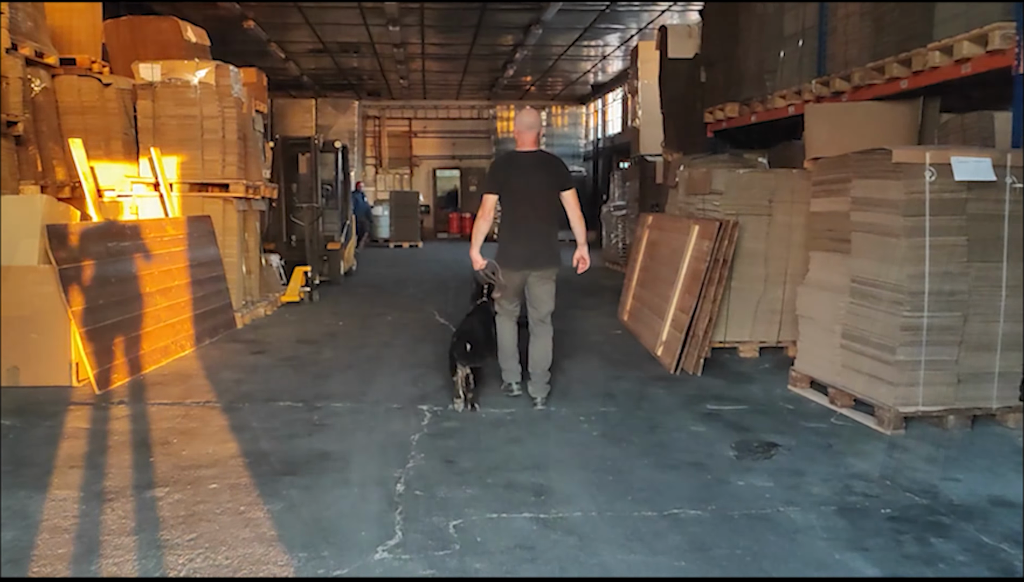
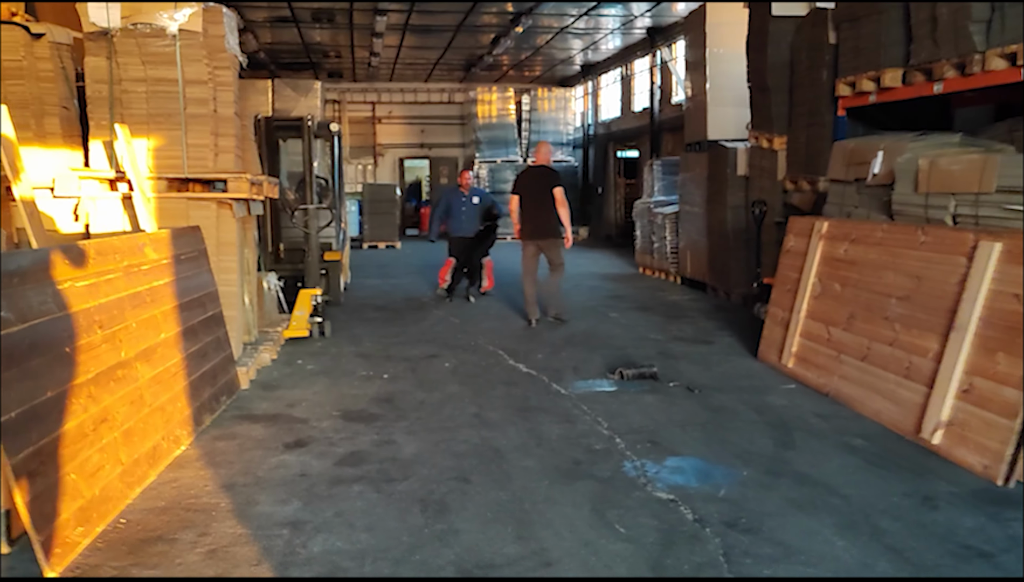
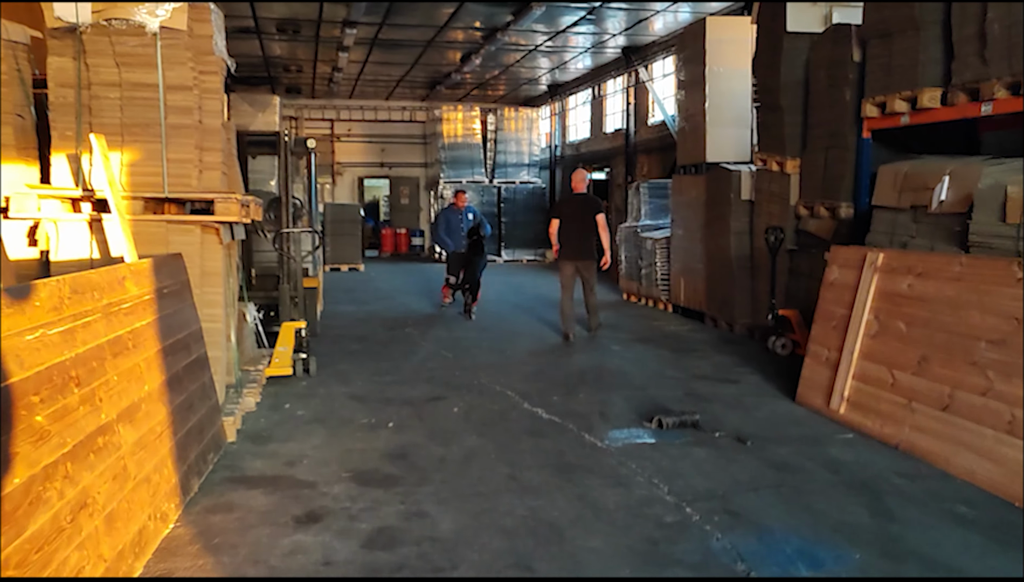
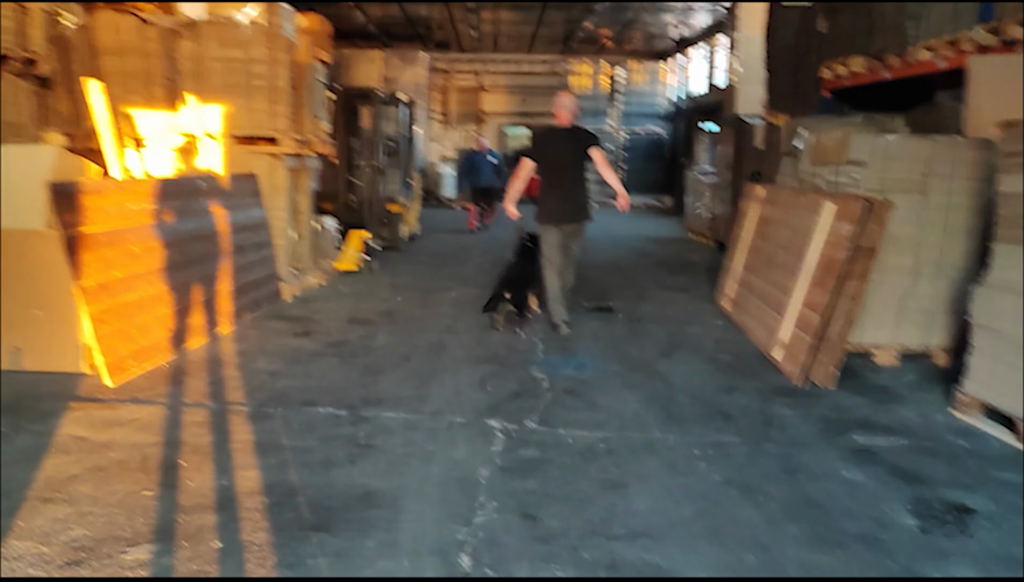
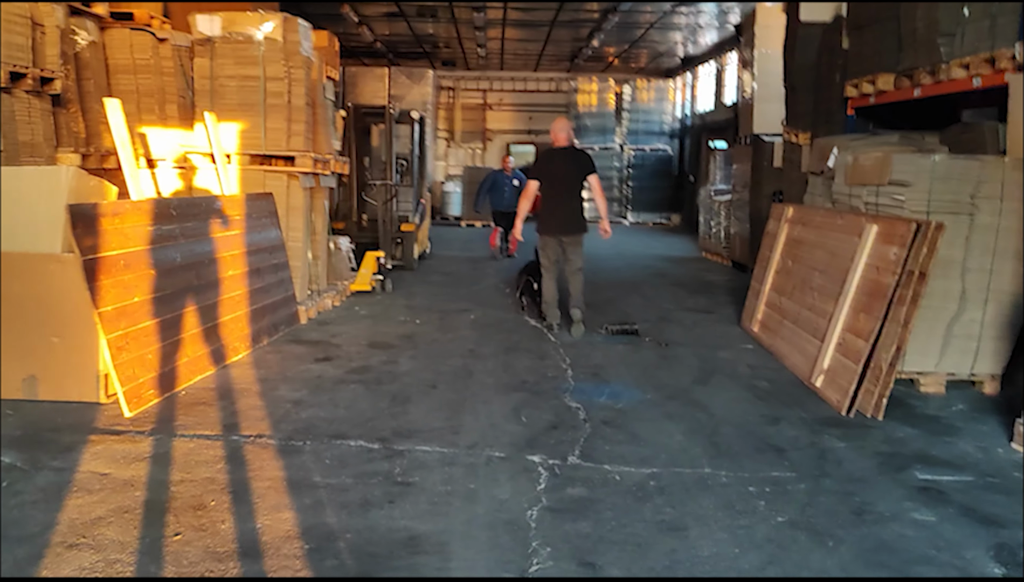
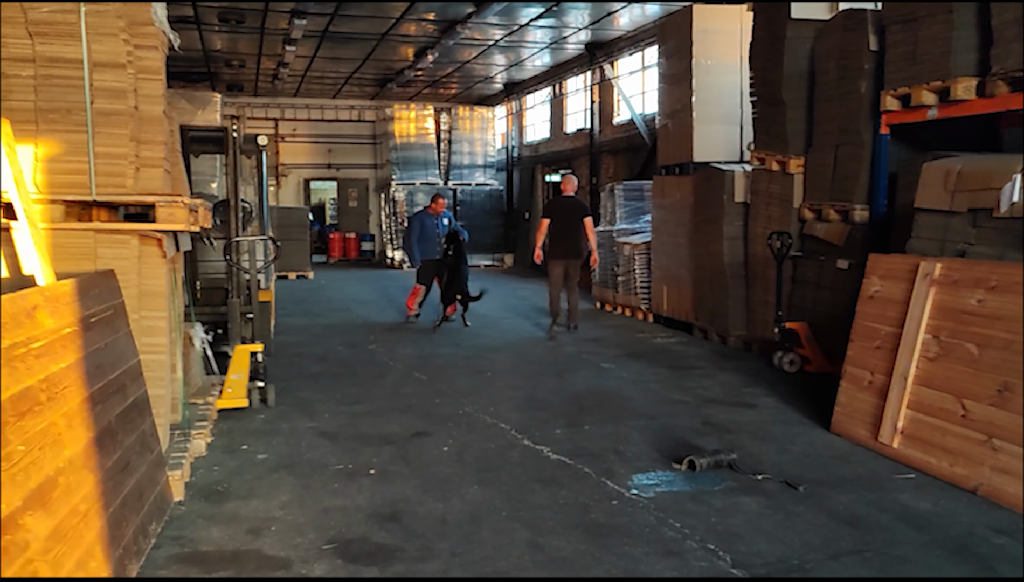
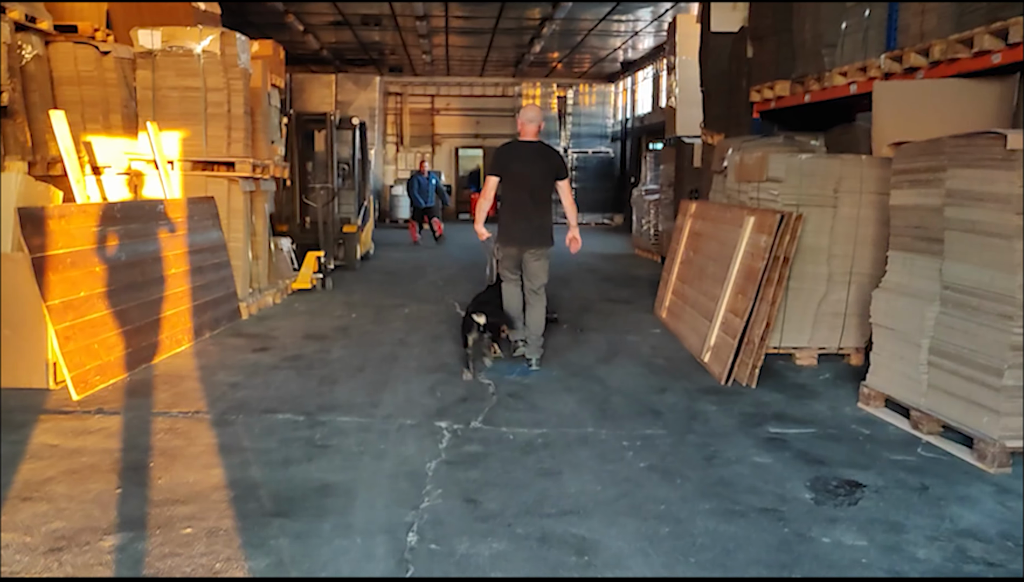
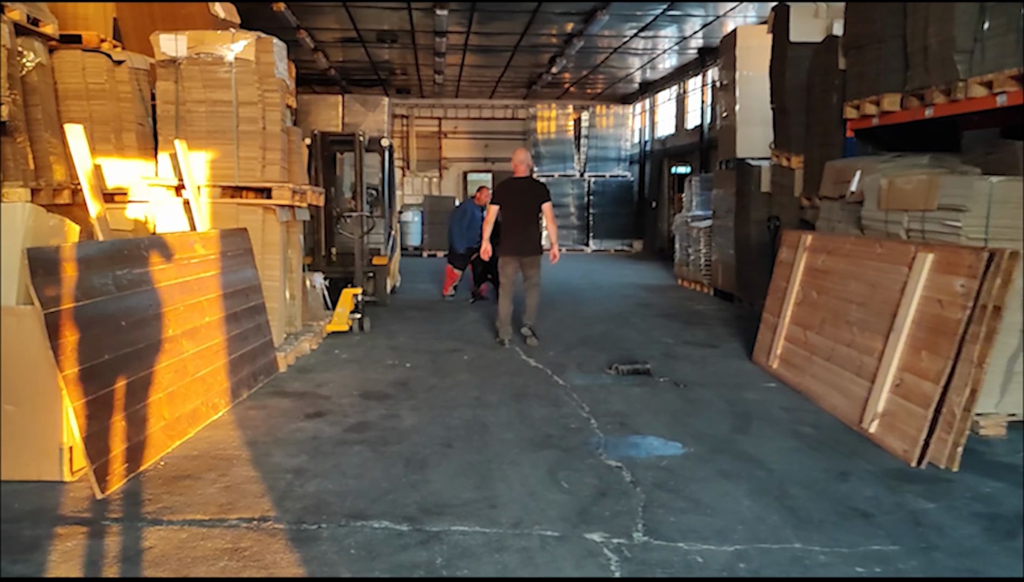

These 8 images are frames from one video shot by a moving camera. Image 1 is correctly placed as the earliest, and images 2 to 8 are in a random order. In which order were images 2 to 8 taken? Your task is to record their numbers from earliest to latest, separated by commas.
7, 4, 5, 8, 2, 3, 6
